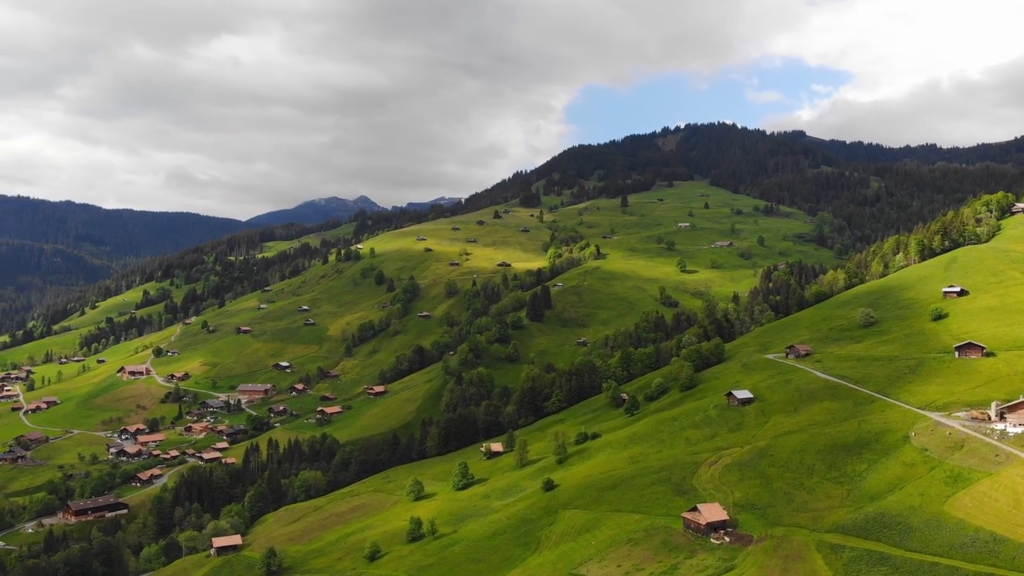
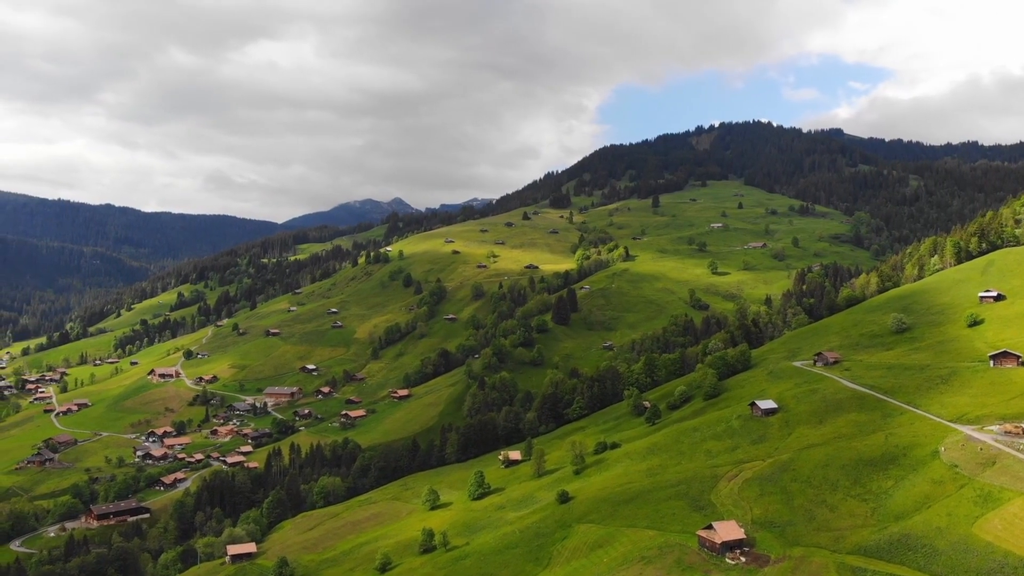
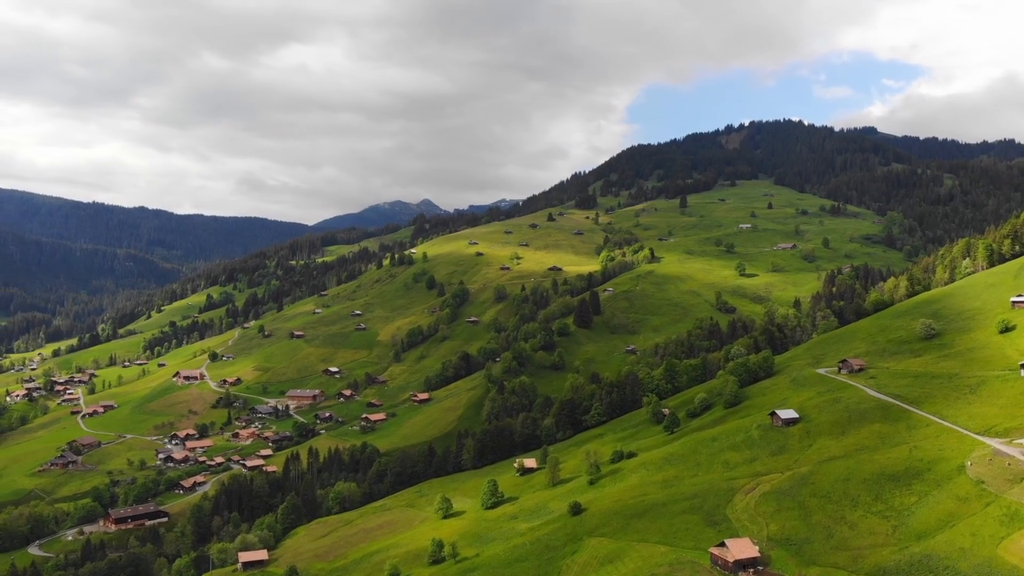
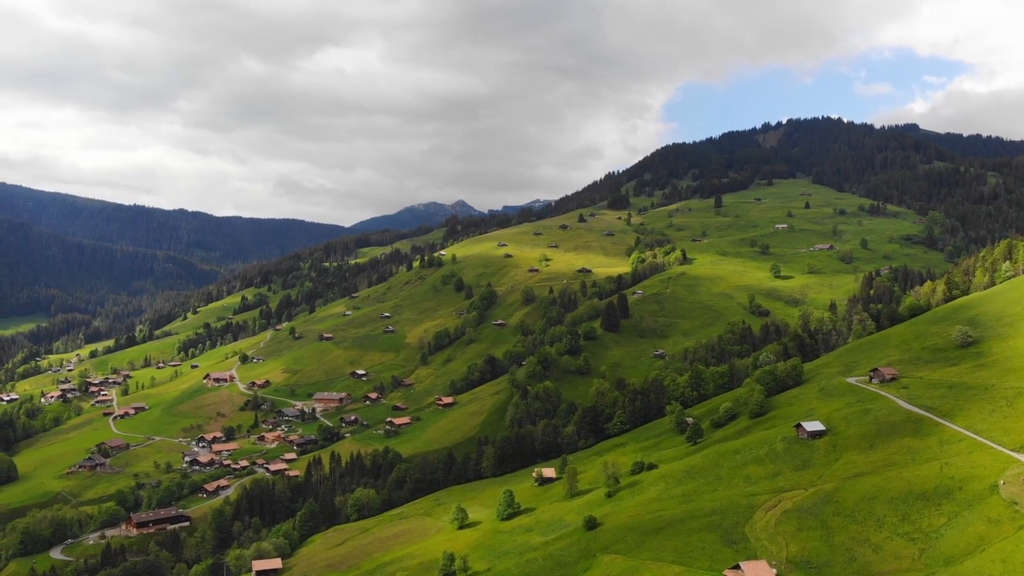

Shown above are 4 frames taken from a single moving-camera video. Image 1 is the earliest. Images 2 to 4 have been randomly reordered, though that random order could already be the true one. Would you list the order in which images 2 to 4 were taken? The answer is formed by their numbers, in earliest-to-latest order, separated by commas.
2, 3, 4
